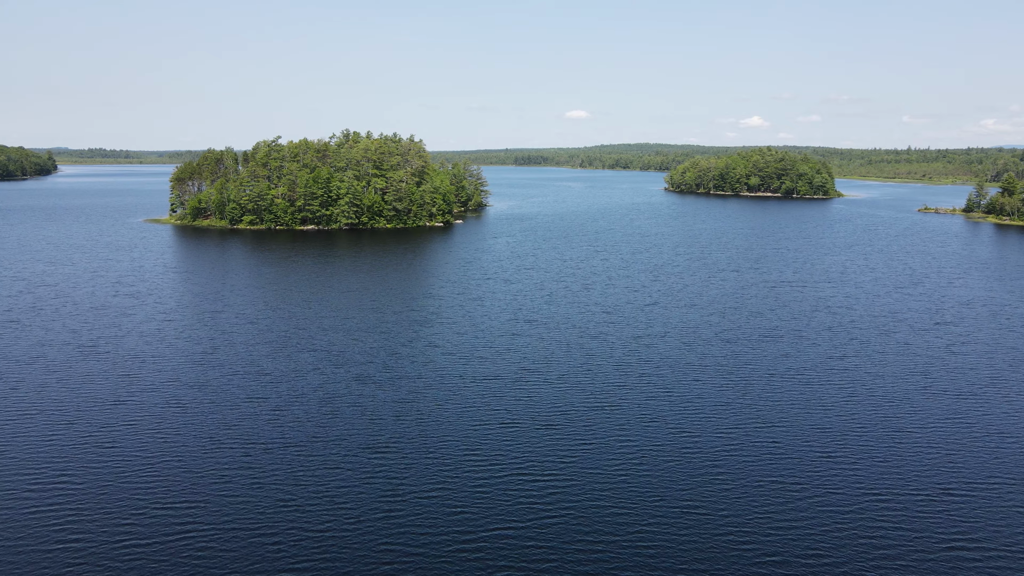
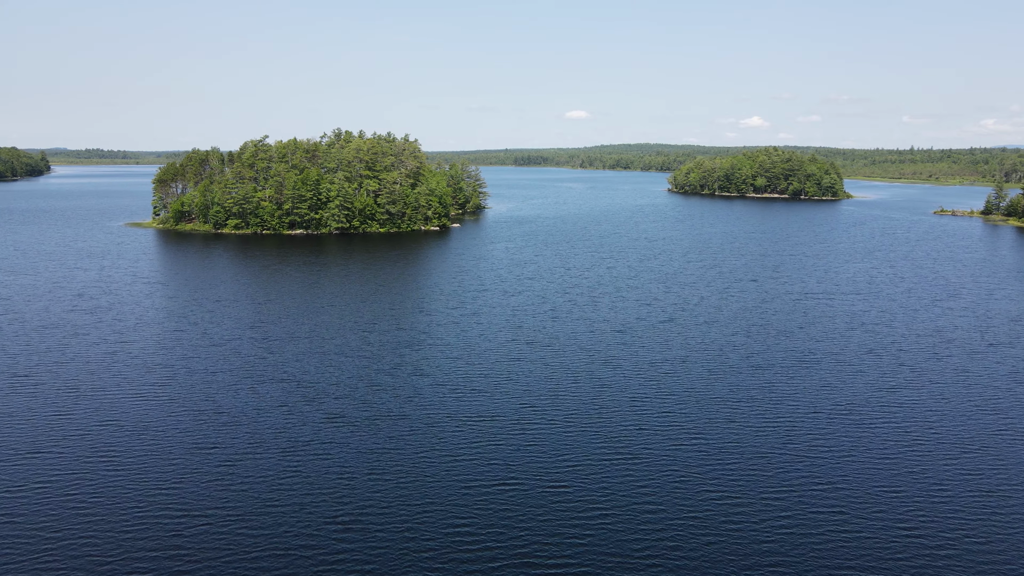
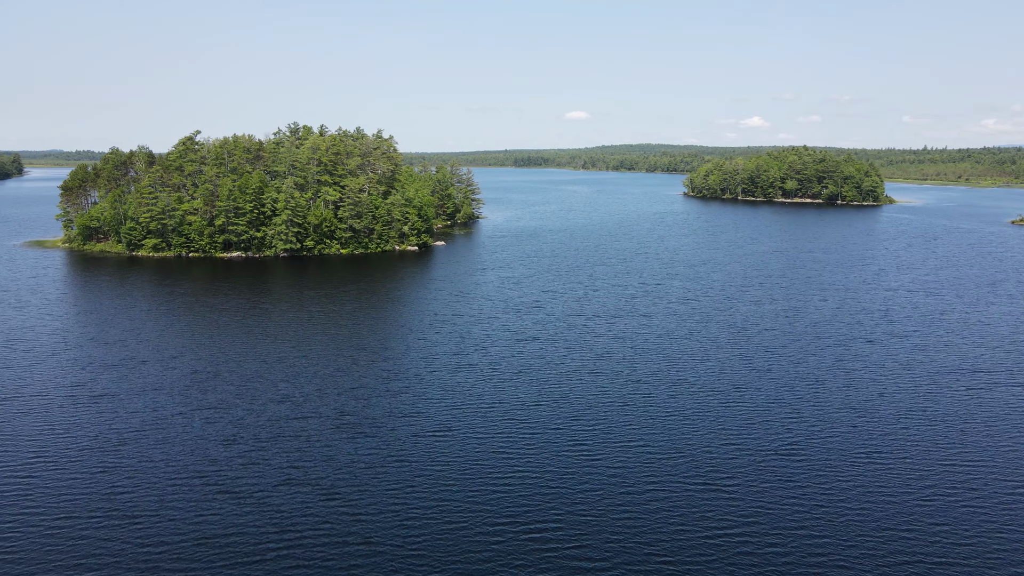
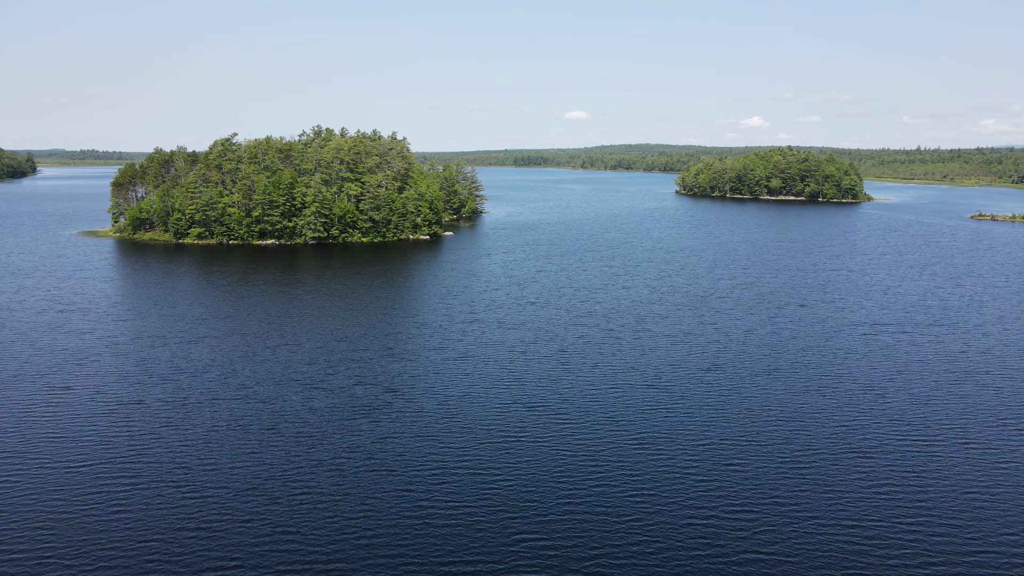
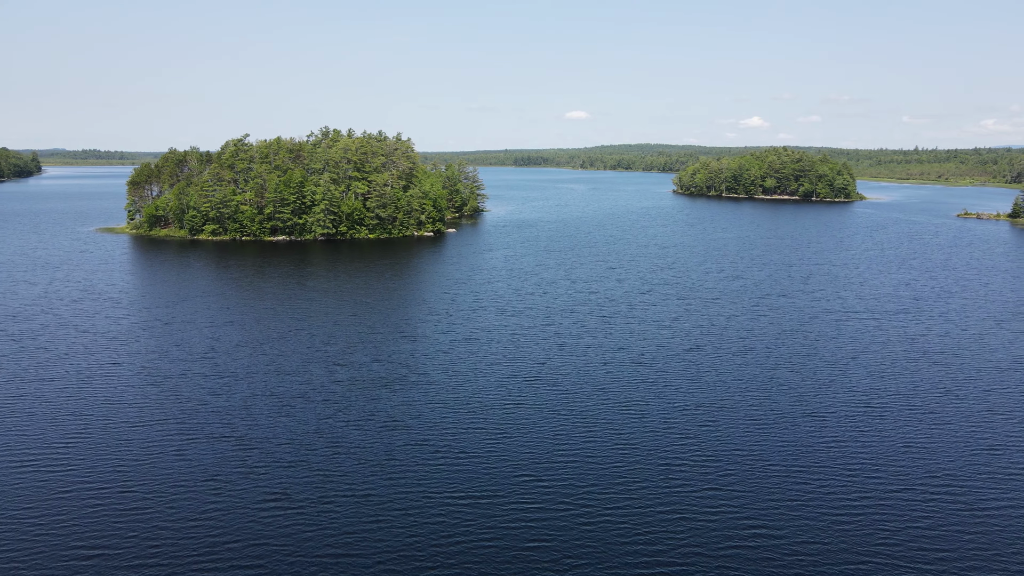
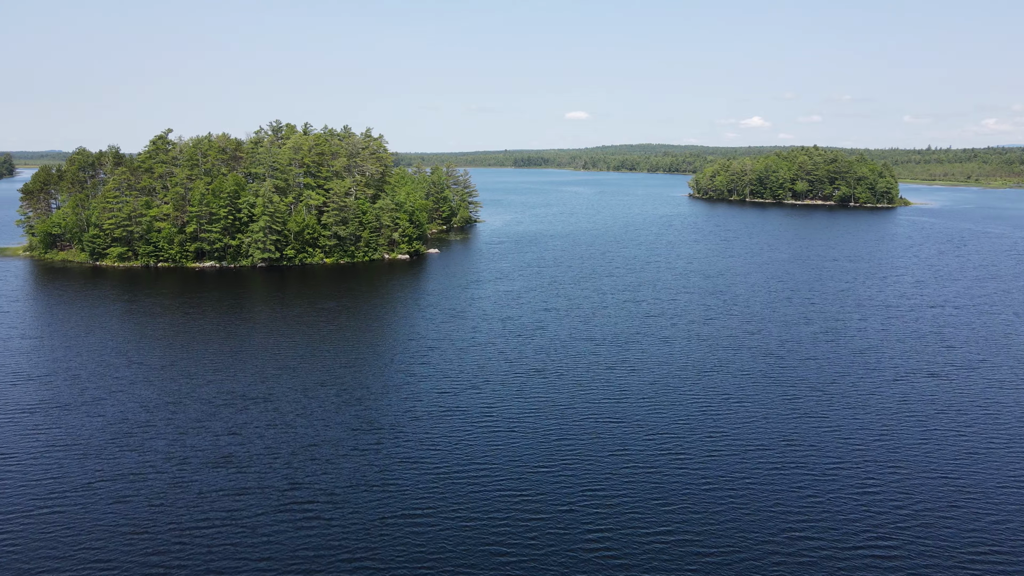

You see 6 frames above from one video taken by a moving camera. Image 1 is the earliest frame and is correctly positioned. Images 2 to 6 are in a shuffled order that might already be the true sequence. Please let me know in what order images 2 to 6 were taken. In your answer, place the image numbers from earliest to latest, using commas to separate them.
2, 5, 4, 3, 6
